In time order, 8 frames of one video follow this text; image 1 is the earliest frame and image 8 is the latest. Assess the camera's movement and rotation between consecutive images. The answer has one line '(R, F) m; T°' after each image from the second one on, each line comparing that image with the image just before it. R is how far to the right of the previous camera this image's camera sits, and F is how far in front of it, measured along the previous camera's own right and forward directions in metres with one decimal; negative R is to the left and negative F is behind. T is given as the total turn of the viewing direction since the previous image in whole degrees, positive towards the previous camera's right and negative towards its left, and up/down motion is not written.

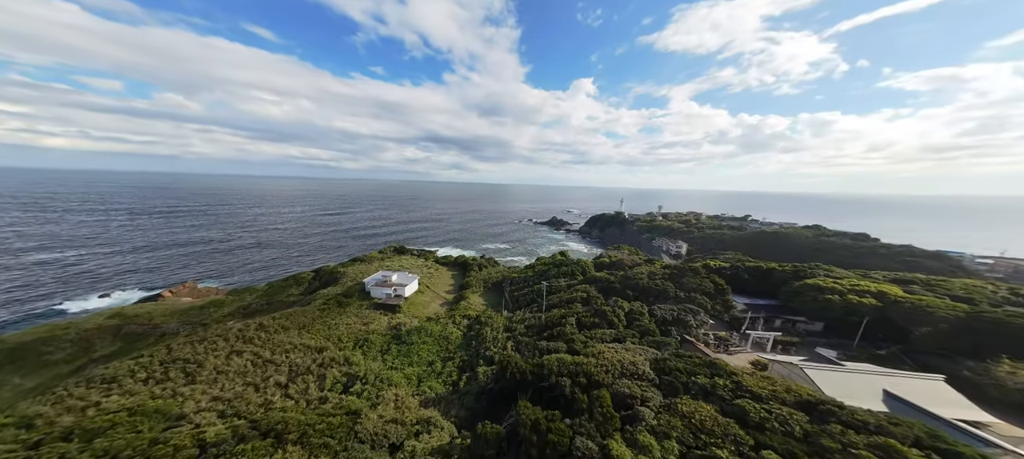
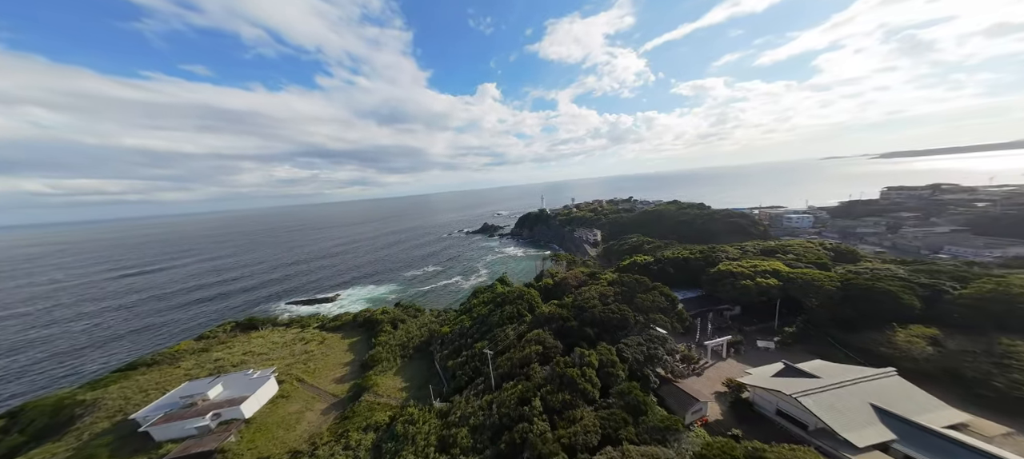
(+0.3, +4.4) m; +15°
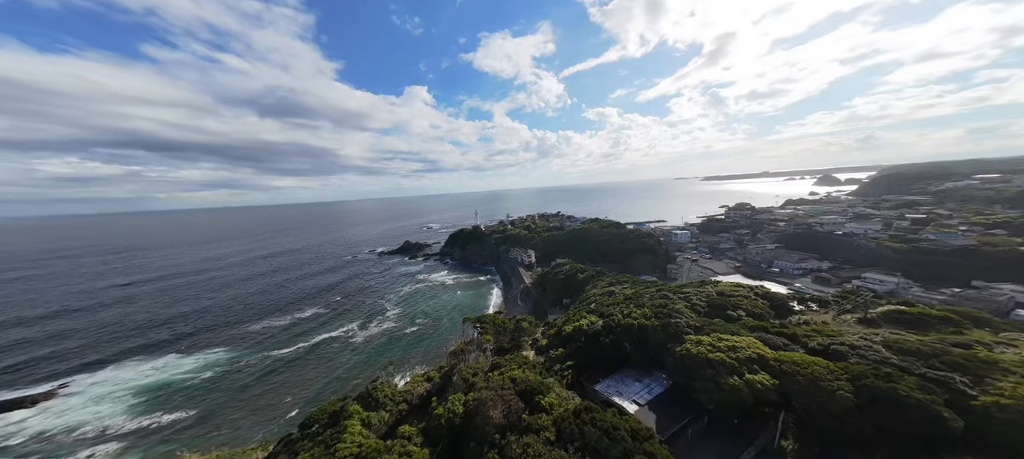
(+2.5, +9.3) m; +13°
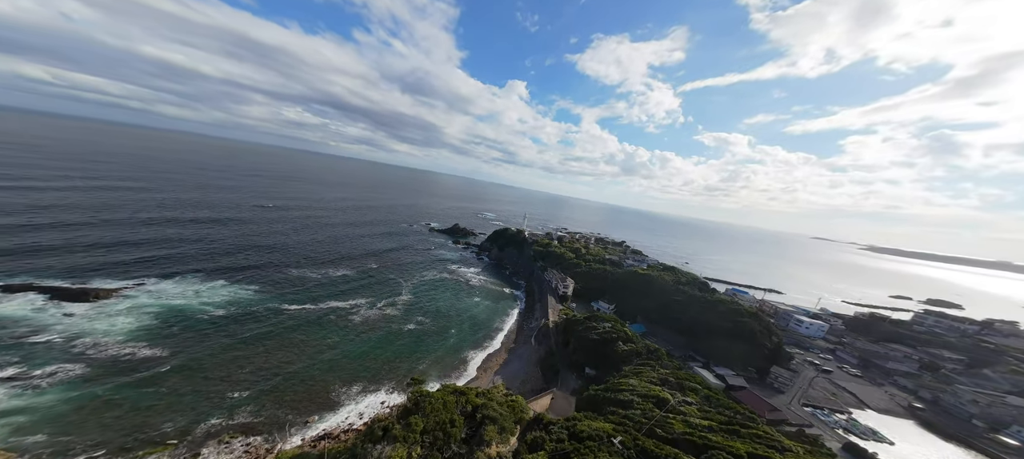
(+3.1, +10.4) m; -14°
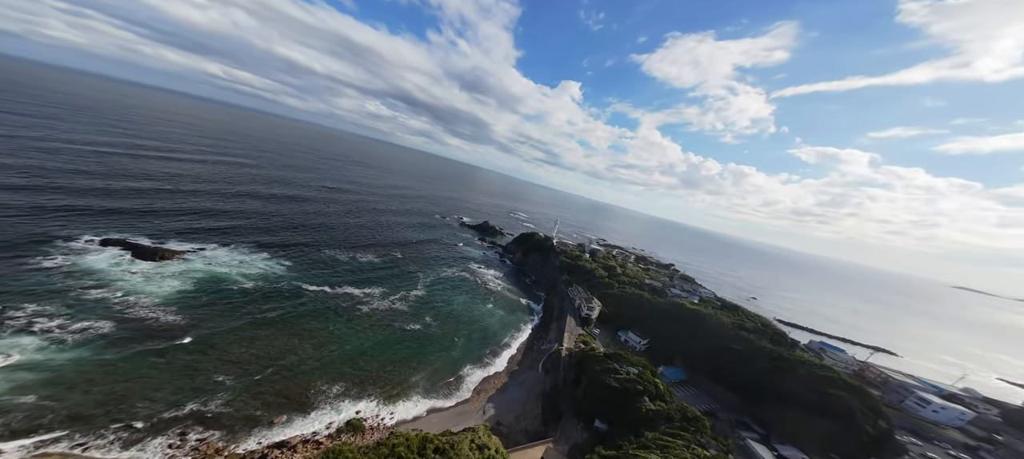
(+3.0, +5.1) m; -9°
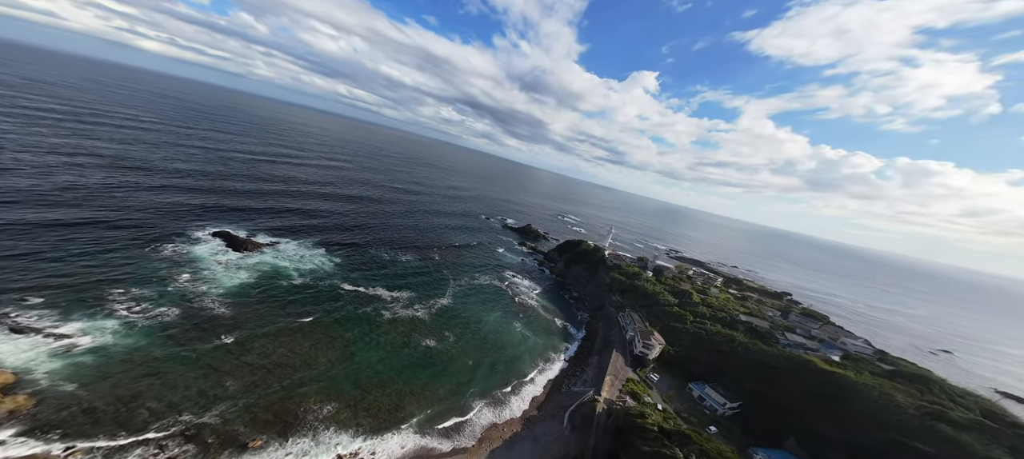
(+4.0, +6.7) m; -14°
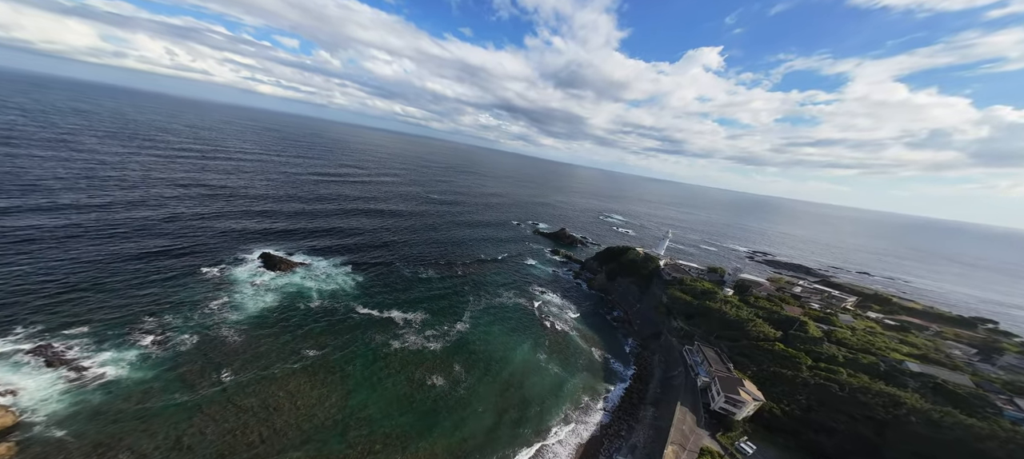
(+3.3, +6.9) m; -11°
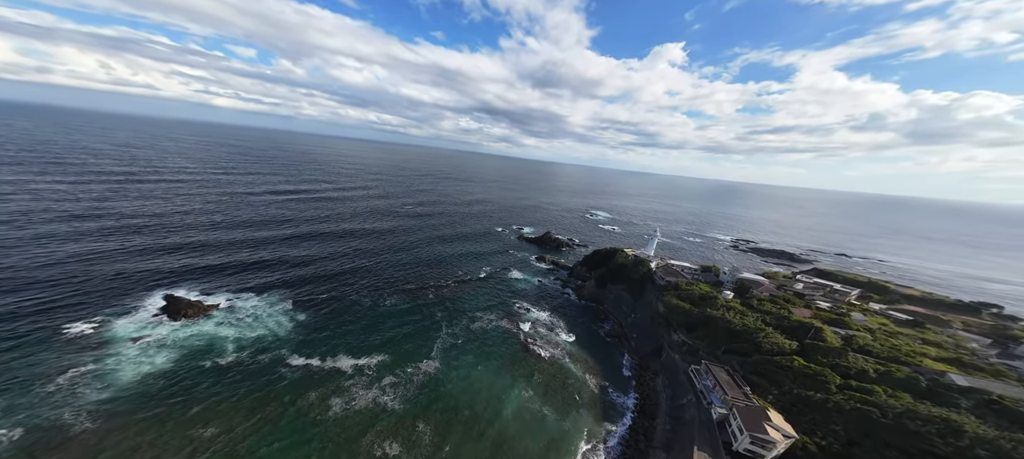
(+1.0, +4.6) m; +4°
